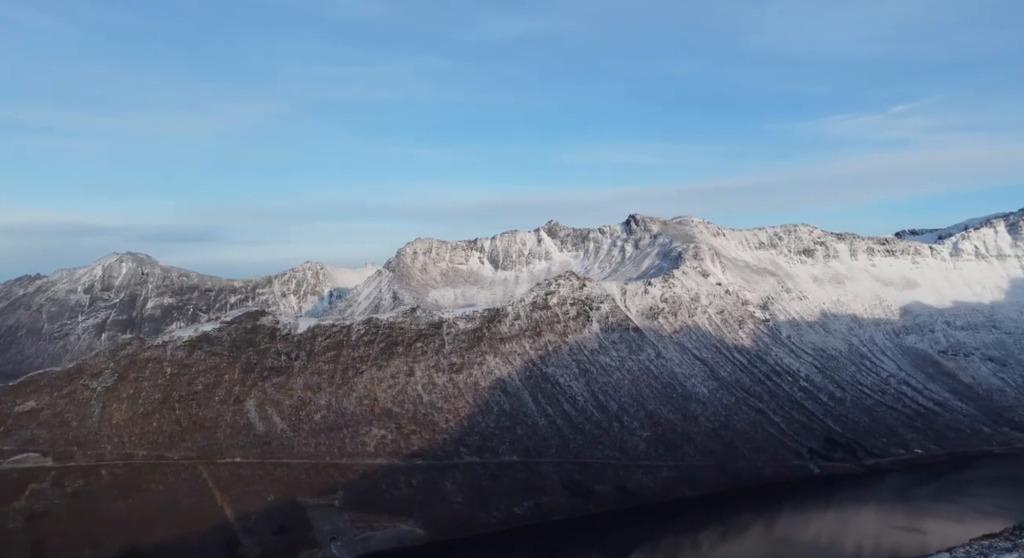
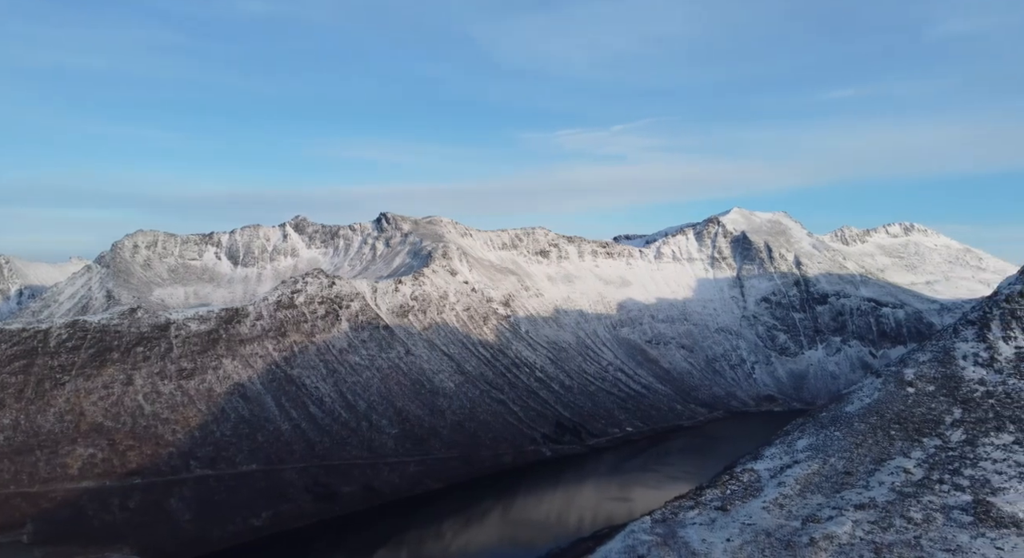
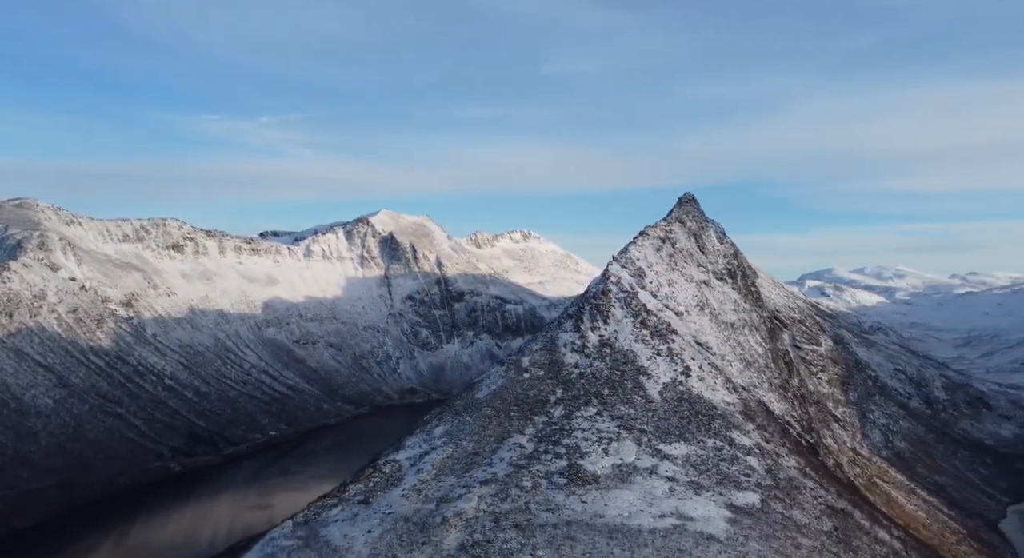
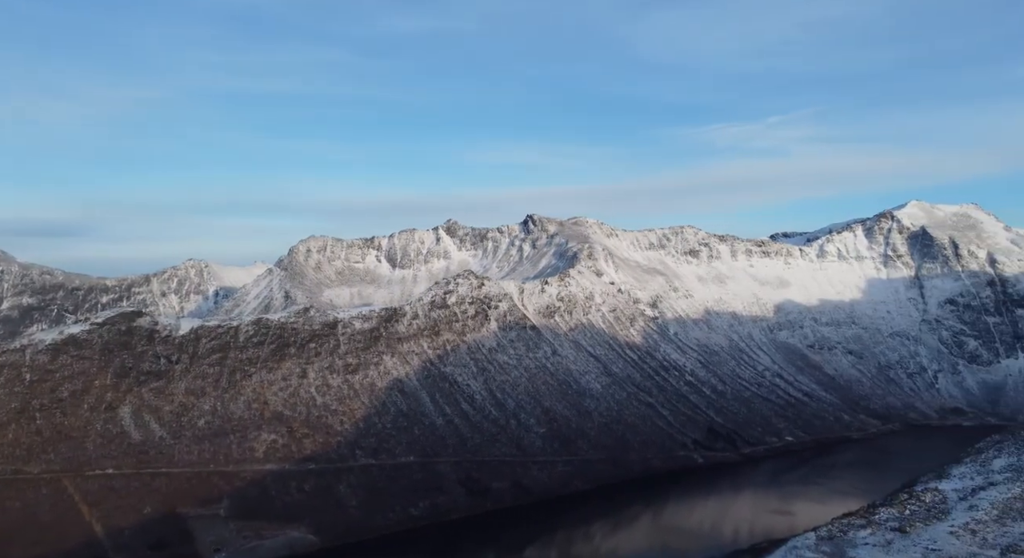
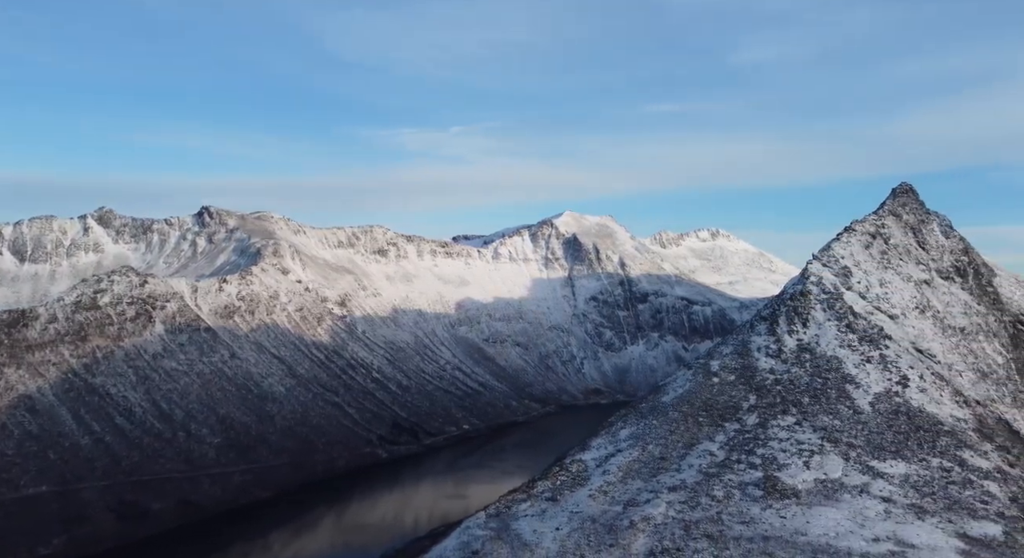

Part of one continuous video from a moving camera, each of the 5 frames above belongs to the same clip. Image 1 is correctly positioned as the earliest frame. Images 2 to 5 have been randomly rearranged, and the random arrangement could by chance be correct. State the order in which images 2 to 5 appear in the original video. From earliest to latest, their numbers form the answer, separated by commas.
4, 2, 5, 3
